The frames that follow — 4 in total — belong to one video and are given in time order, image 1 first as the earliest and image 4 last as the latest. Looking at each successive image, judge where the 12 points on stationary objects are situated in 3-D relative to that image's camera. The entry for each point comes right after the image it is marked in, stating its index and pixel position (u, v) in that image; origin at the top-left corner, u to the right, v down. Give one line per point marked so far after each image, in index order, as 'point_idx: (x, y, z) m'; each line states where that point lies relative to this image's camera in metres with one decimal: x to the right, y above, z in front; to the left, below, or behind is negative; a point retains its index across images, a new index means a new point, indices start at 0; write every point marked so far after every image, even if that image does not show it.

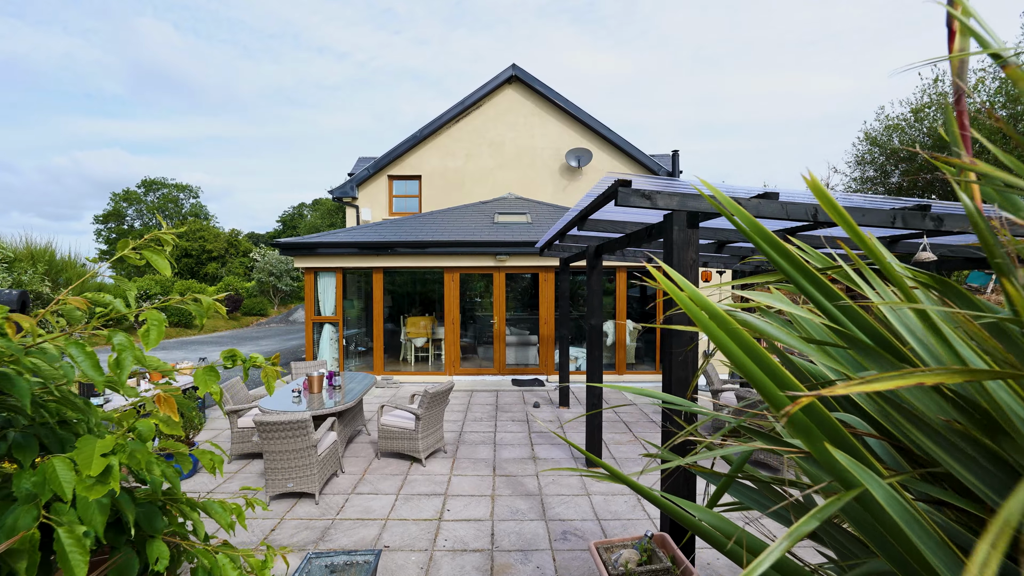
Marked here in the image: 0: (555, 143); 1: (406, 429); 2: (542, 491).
0: (+1.4, +4.5, +13.6) m
1: (-1.3, -1.7, +5.1) m
2: (+0.3, -2.1, +4.4) m
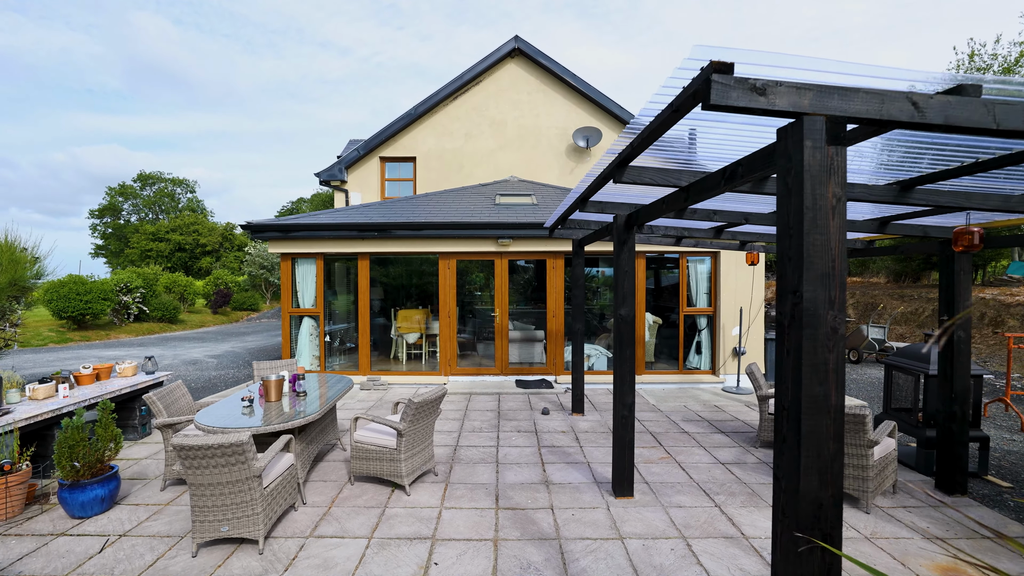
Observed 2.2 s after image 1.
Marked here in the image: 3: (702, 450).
0: (+1.5, +4.8, +12.5) m
1: (-1.2, -1.5, +4.1) m
2: (+0.4, -1.9, +3.4) m
3: (+2.2, -1.9, +5.1) m
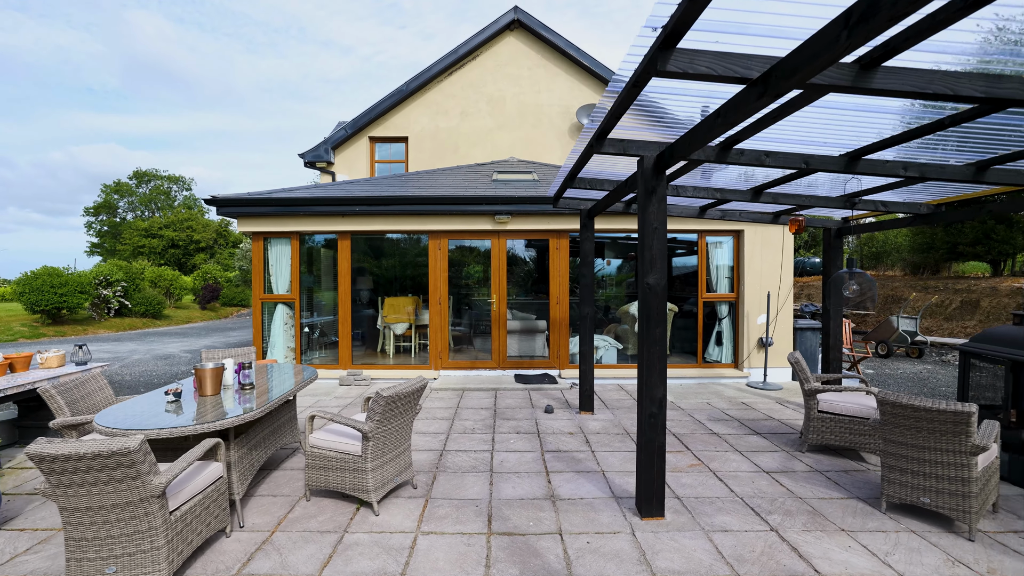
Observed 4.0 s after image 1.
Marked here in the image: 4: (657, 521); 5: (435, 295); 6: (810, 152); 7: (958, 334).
0: (+1.4, +5.0, +11.6) m
1: (-1.2, -1.2, +3.2) m
2: (+0.3, -1.7, +2.5) m
3: (+2.2, -1.6, +4.2) m
4: (+1.0, -1.7, +3.1) m
5: (-1.4, -0.1, +7.6) m
6: (+2.3, +1.1, +3.4) m
7: (+12.0, -1.2, +11.6) m
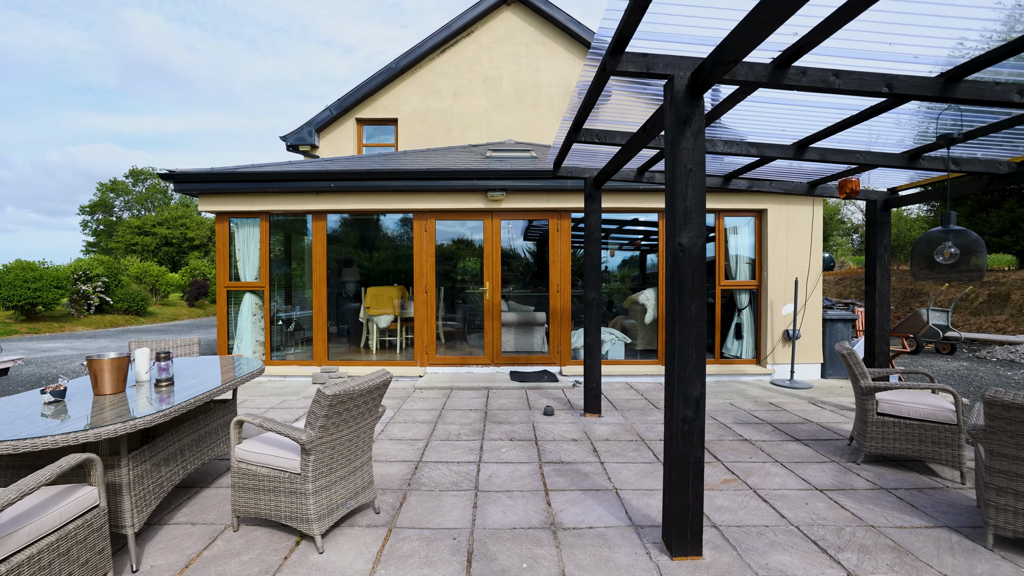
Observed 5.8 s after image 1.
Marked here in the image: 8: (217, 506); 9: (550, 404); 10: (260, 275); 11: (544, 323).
0: (+1.4, +5.2, +10.8) m
1: (-1.3, -1.0, +2.4) m
2: (+0.3, -1.5, +1.7) m
3: (+2.2, -1.4, +3.5) m
4: (+1.0, -1.4, +2.3) m
5: (-1.4, +0.1, +6.9) m
6: (+2.3, +1.3, +2.6) m
7: (+11.9, -1.0, +10.8) m
8: (-1.9, -1.4, +2.8) m
9: (+0.5, -1.4, +5.2) m
10: (-3.9, +0.2, +6.8) m
11: (+0.5, -0.5, +6.9) m
